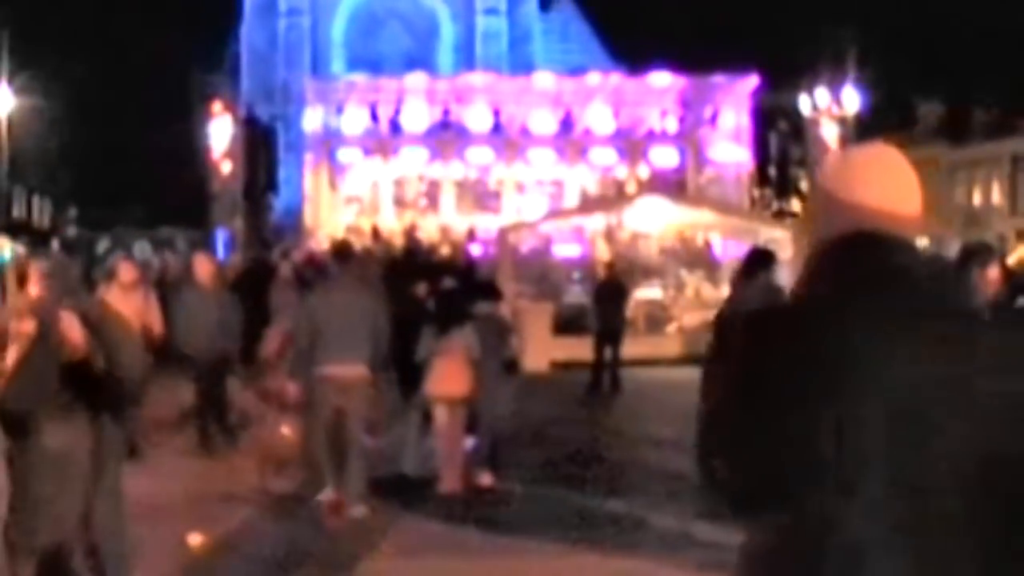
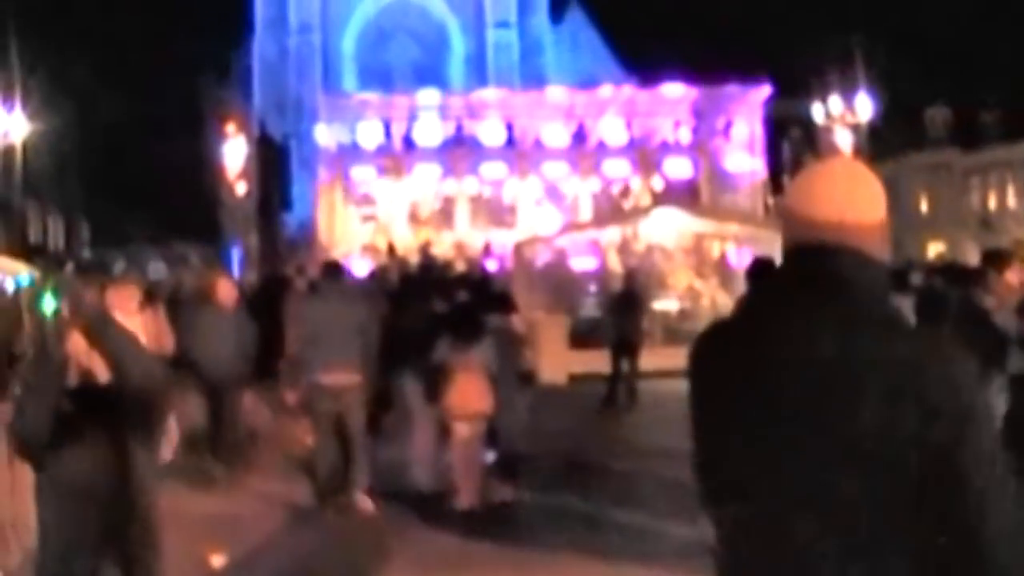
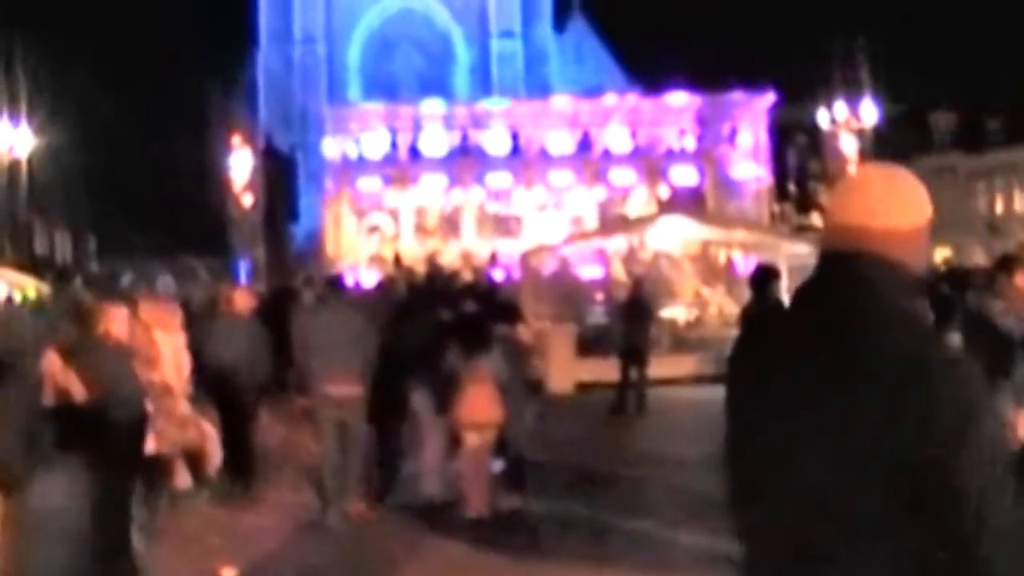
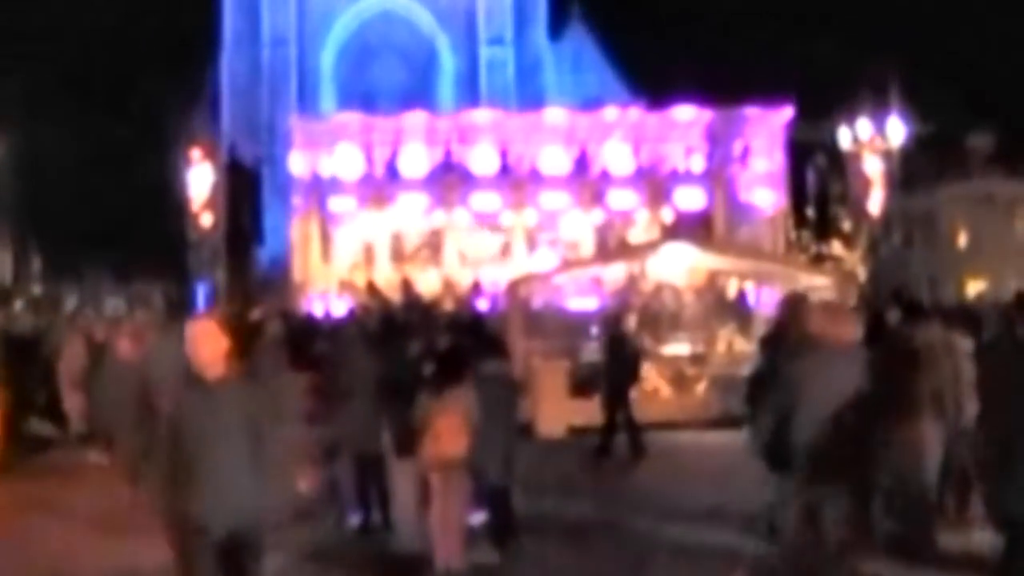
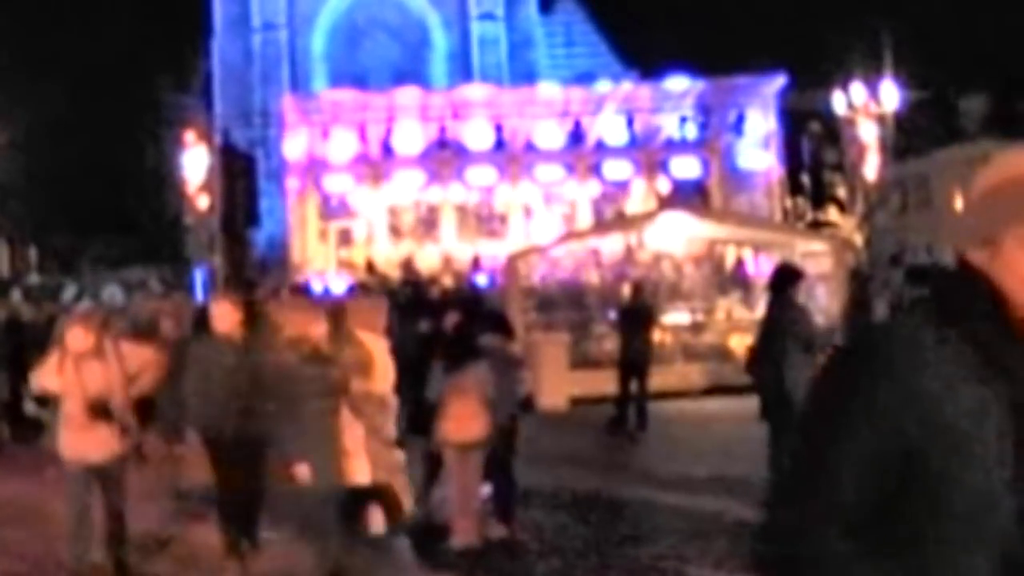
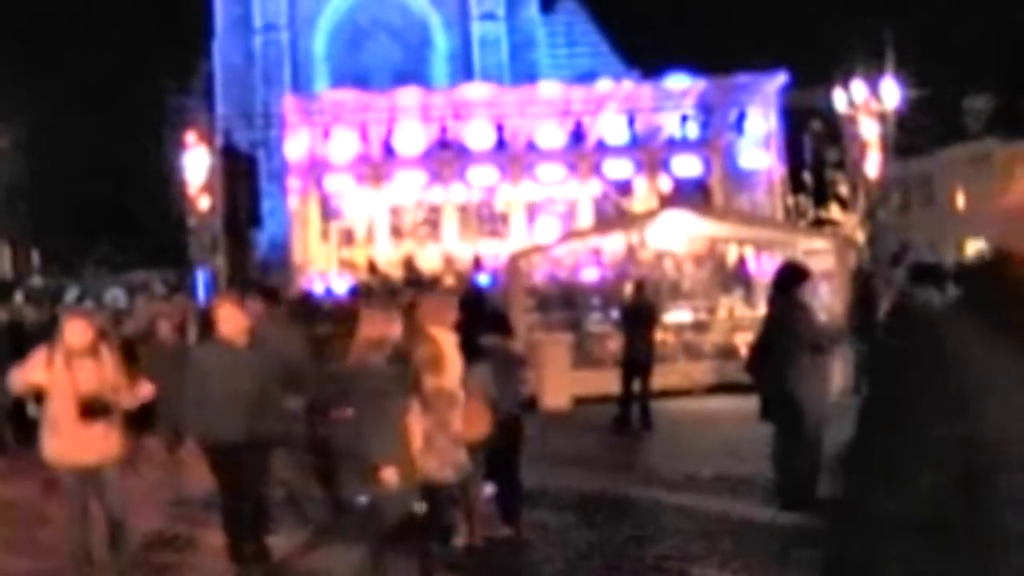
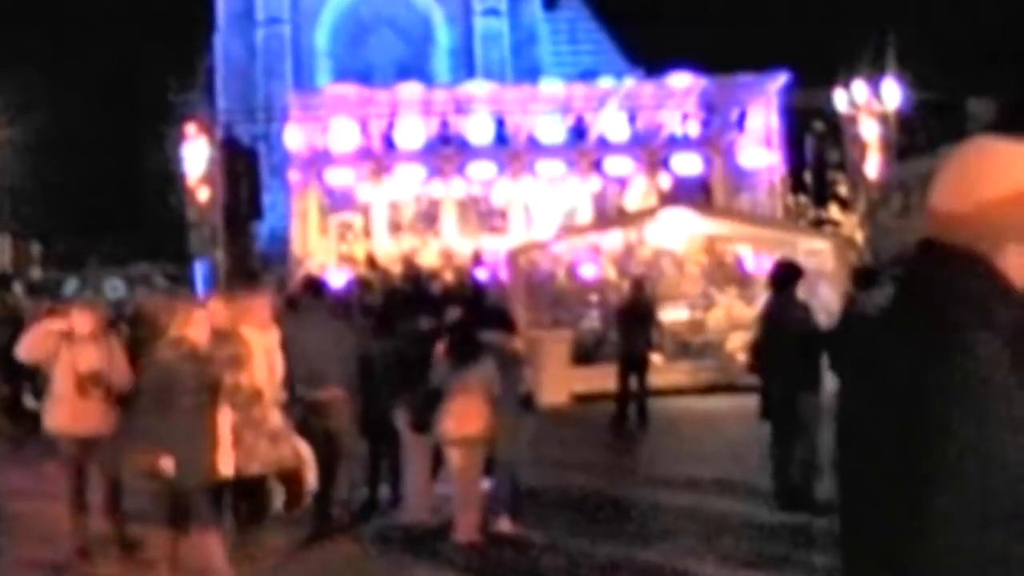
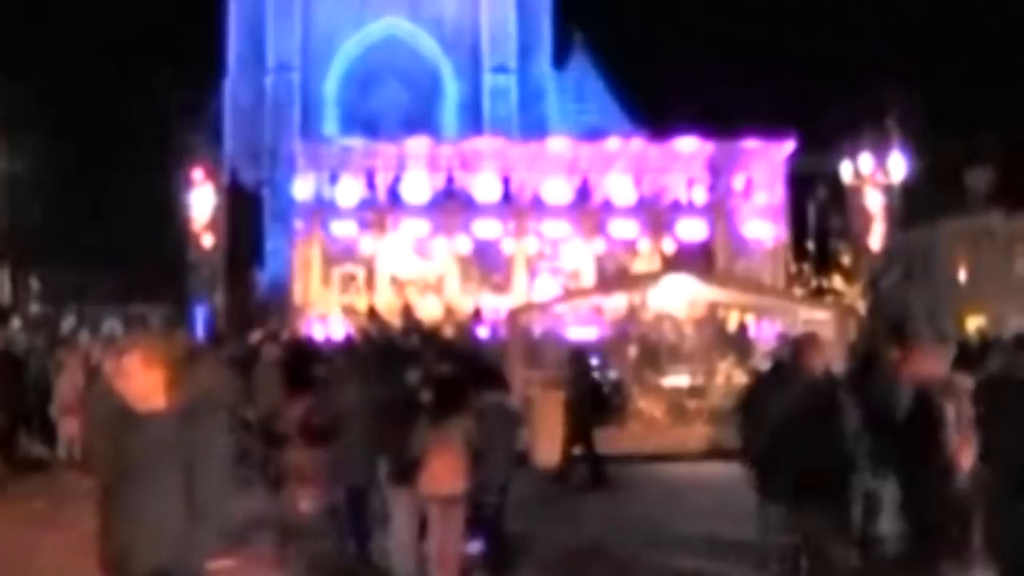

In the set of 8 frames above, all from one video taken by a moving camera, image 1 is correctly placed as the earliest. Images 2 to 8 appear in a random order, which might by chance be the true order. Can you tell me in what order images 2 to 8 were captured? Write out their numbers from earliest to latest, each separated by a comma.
2, 3, 7, 5, 6, 4, 8
